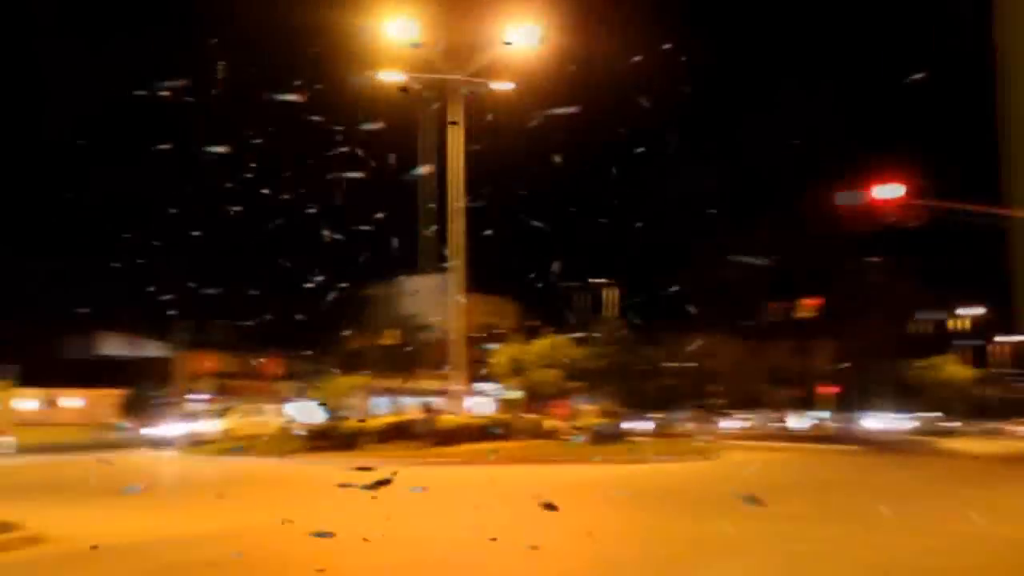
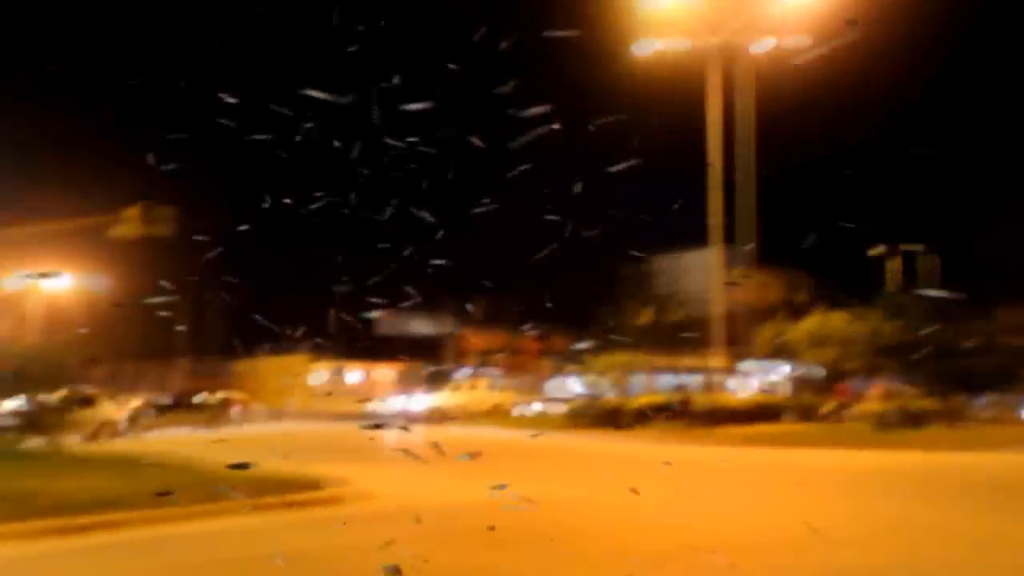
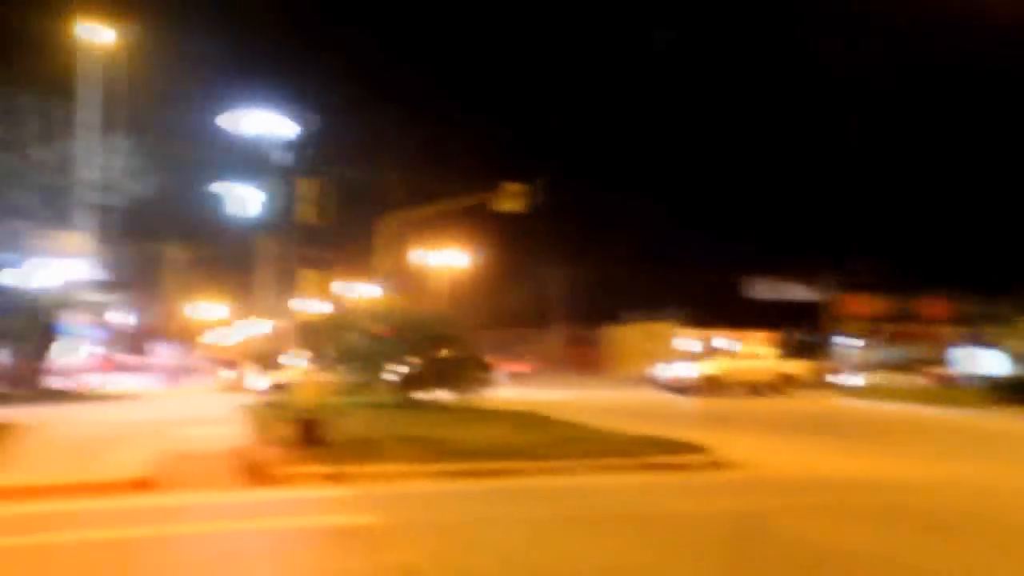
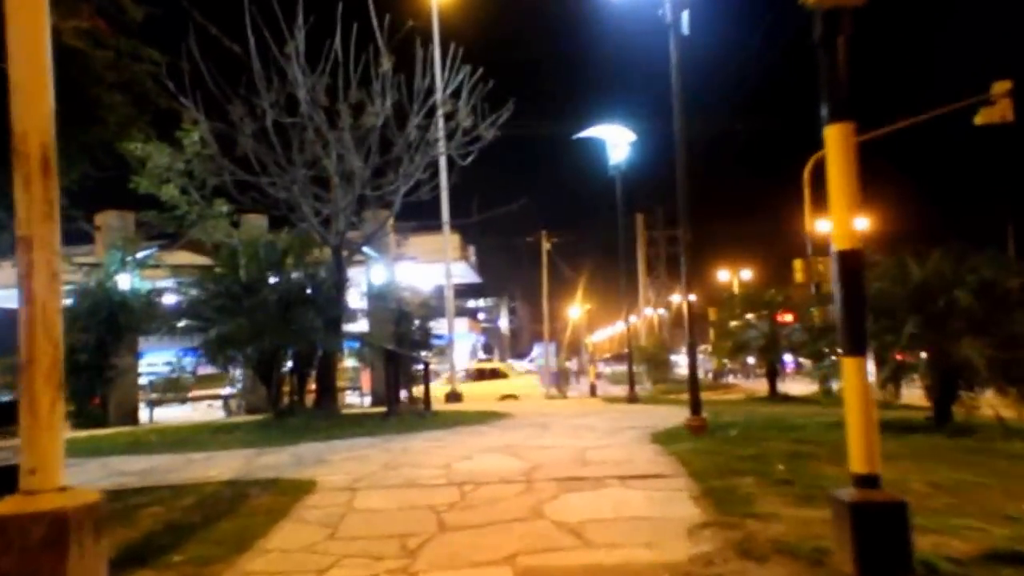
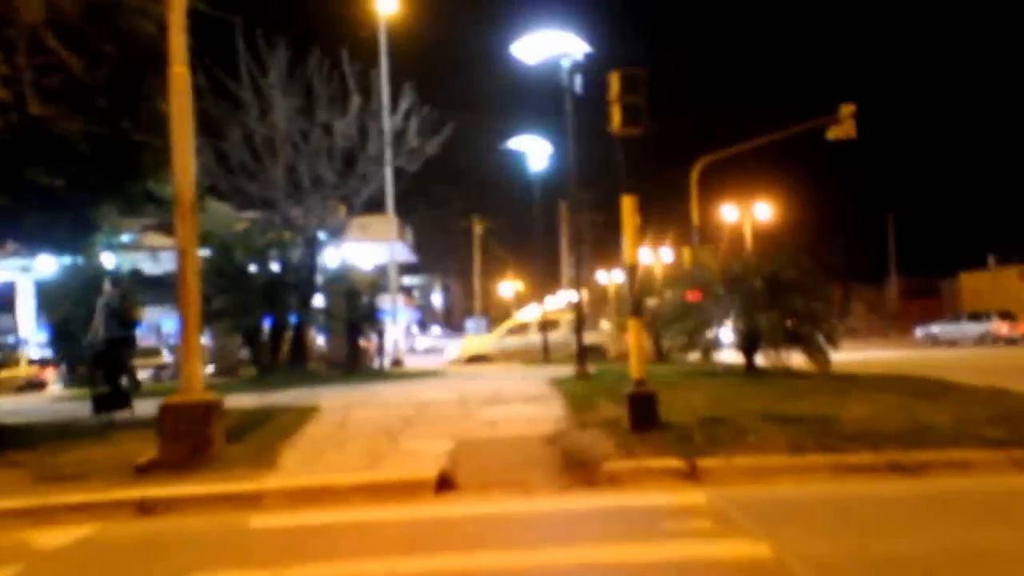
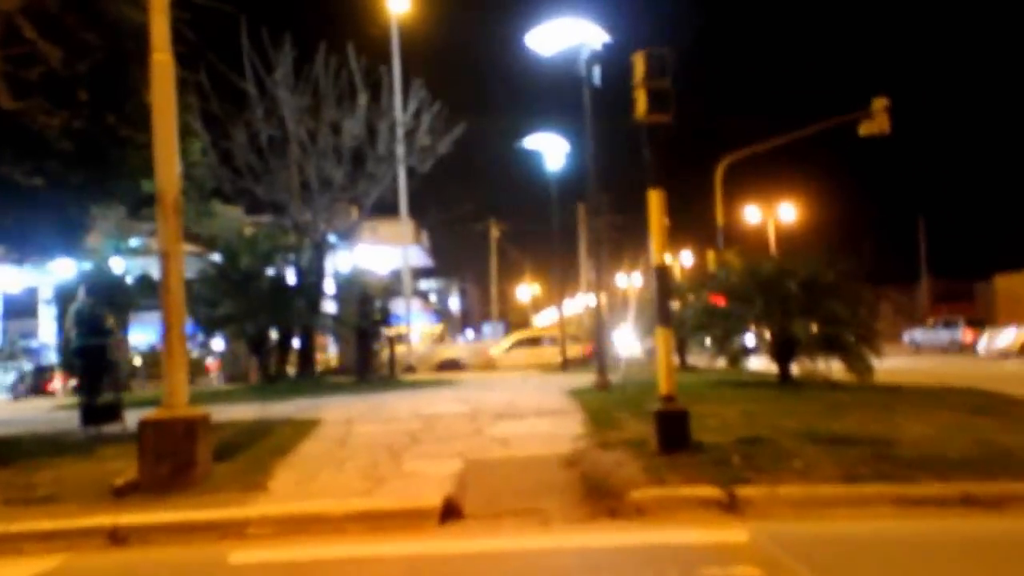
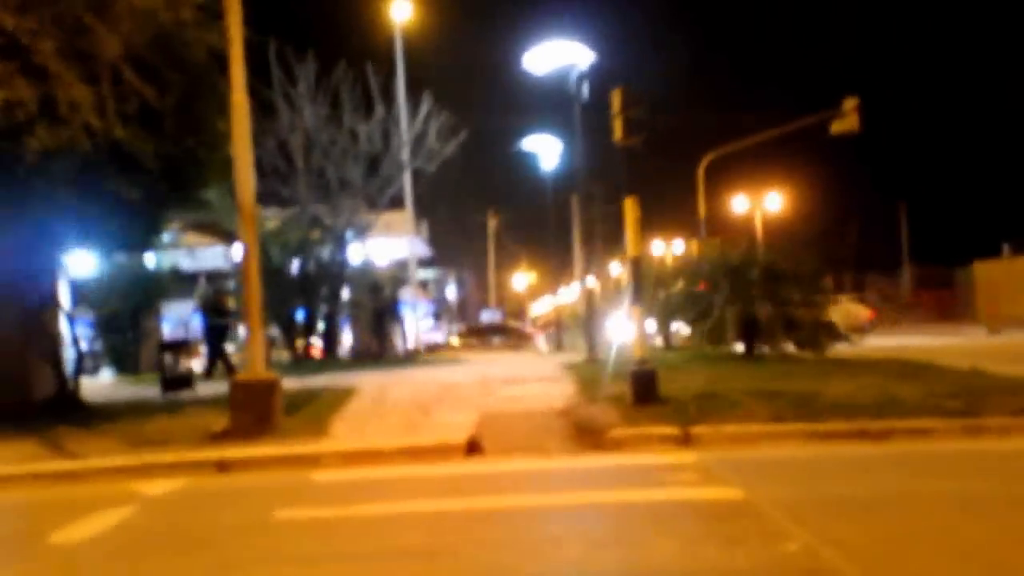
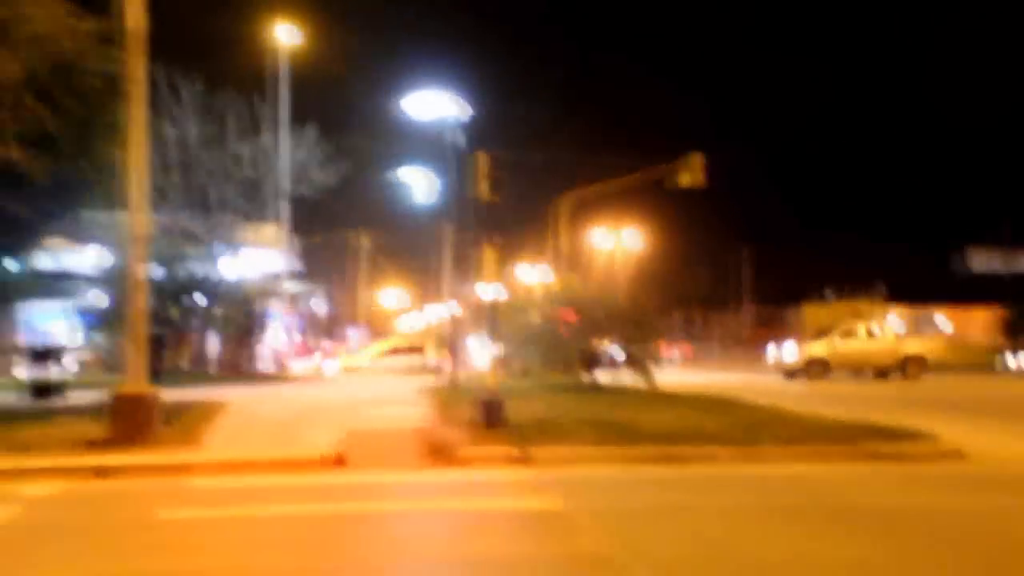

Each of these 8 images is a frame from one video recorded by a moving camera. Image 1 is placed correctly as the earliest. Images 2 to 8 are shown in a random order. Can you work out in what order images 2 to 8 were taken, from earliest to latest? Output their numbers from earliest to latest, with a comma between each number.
2, 3, 8, 7, 5, 6, 4
